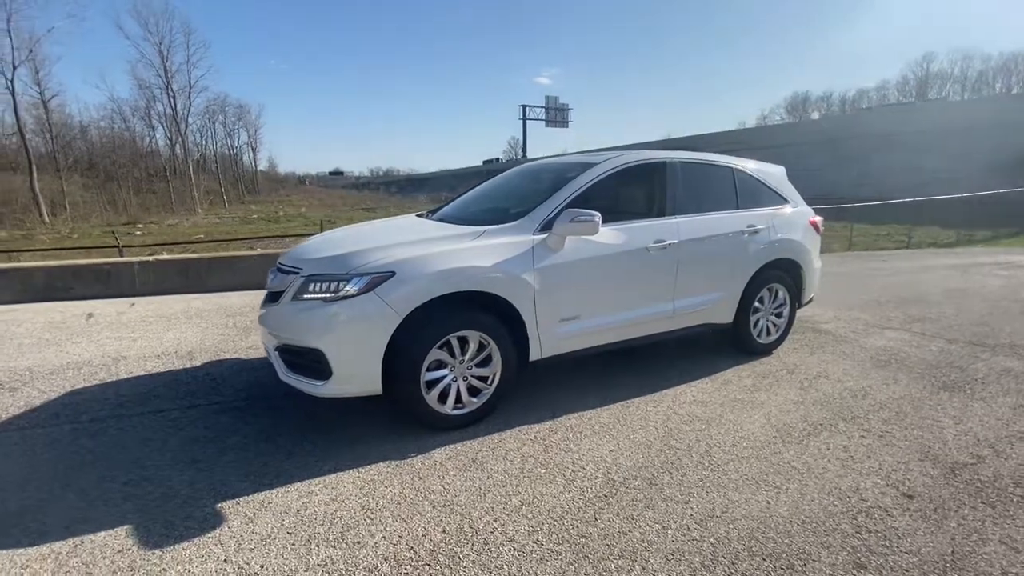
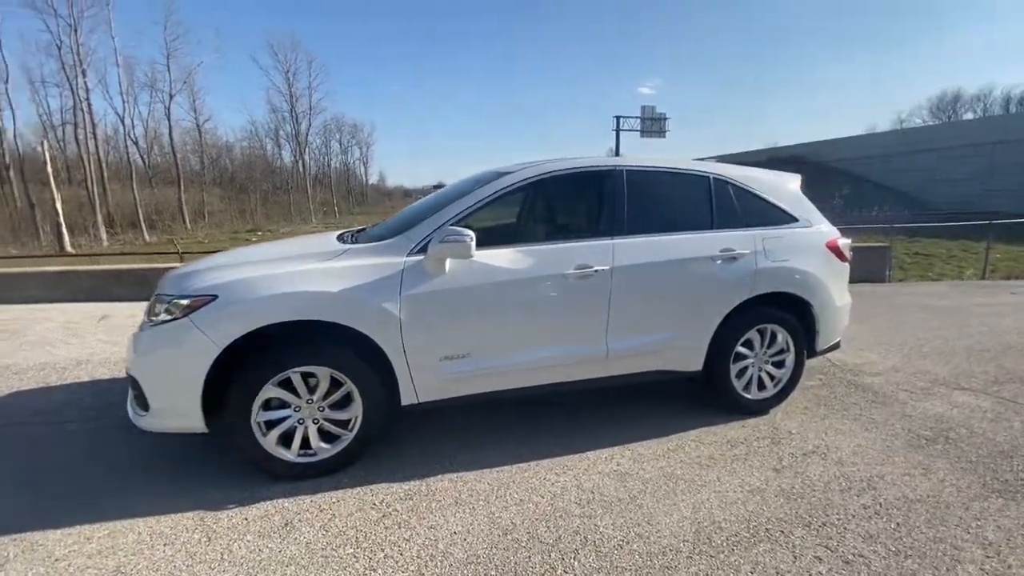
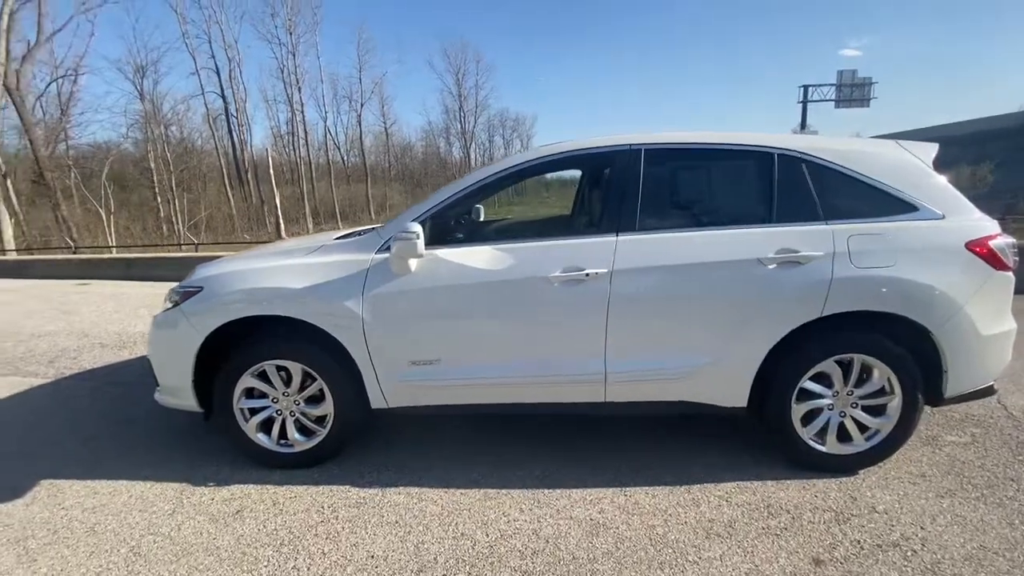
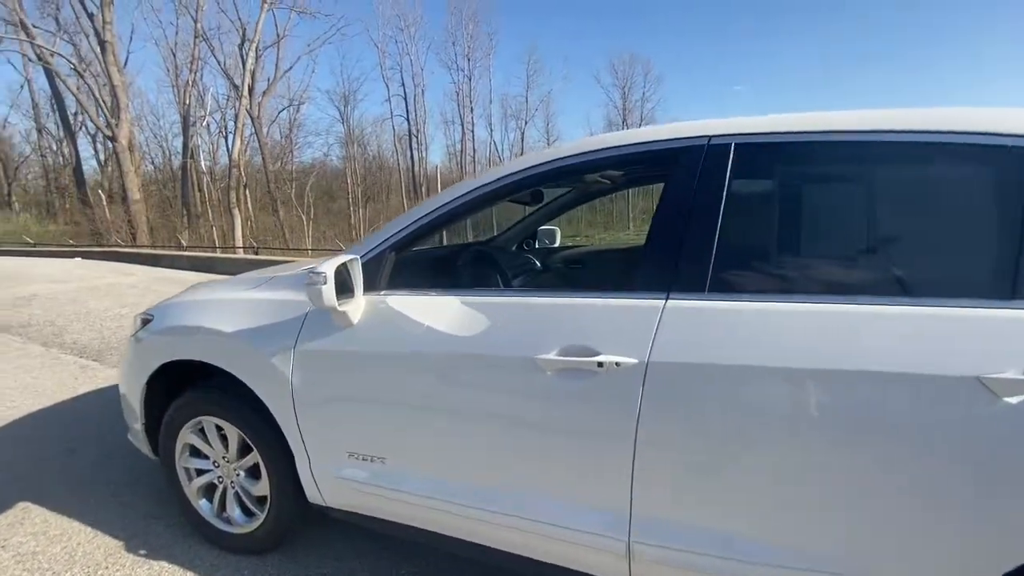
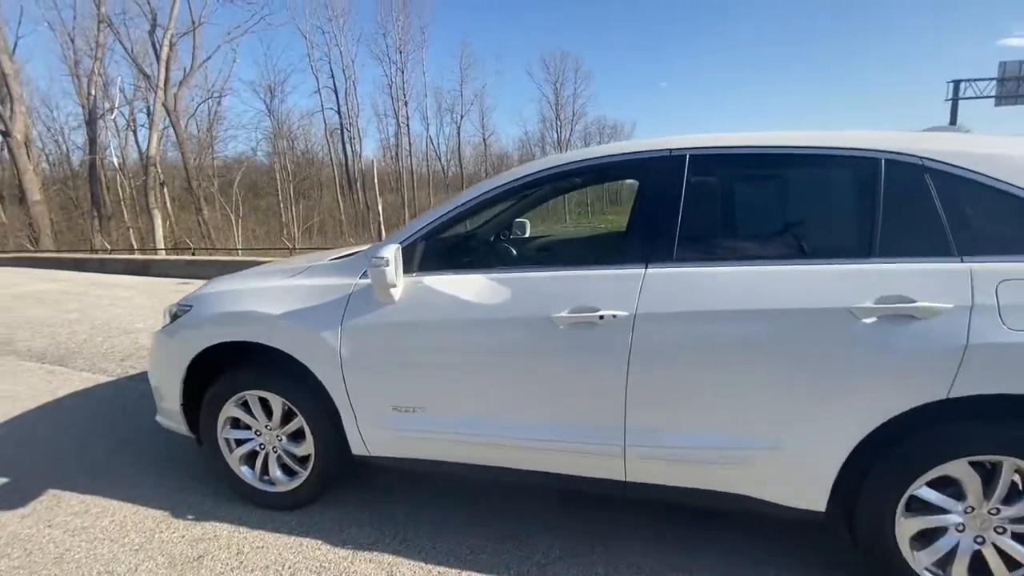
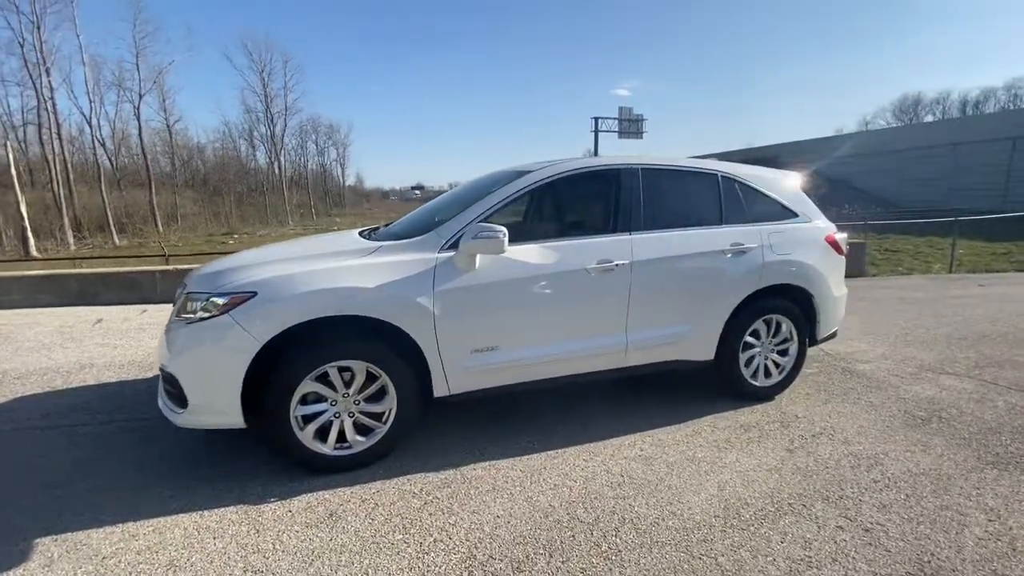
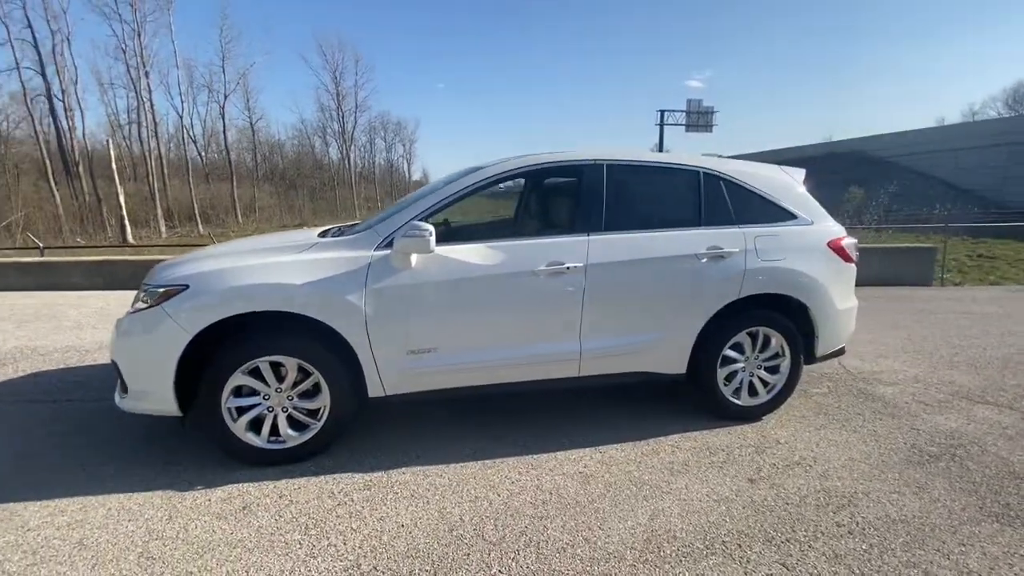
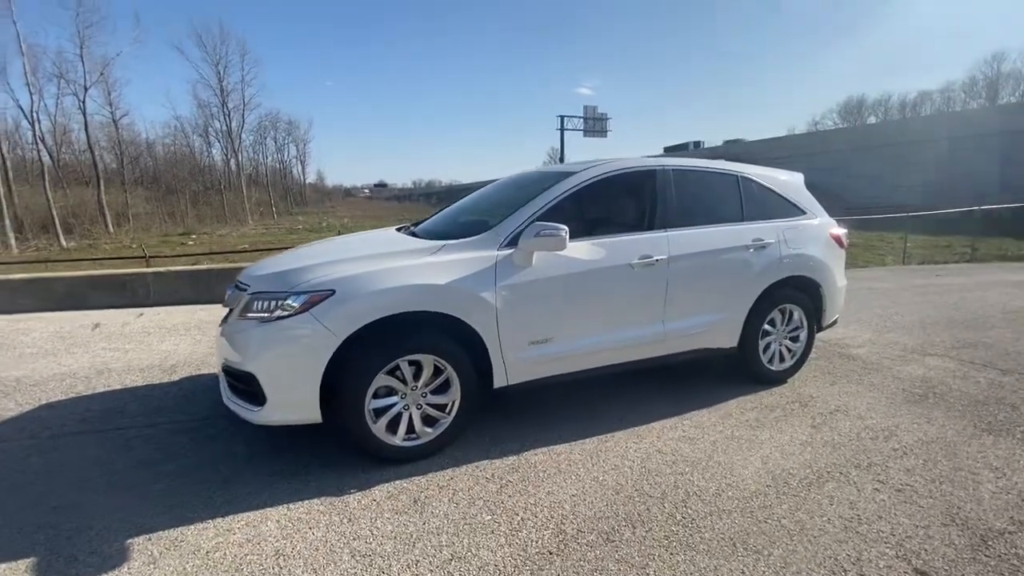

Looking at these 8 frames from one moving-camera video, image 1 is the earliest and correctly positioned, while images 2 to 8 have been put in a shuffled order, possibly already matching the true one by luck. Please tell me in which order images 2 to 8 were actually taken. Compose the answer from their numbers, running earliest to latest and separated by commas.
8, 6, 2, 7, 3, 5, 4
